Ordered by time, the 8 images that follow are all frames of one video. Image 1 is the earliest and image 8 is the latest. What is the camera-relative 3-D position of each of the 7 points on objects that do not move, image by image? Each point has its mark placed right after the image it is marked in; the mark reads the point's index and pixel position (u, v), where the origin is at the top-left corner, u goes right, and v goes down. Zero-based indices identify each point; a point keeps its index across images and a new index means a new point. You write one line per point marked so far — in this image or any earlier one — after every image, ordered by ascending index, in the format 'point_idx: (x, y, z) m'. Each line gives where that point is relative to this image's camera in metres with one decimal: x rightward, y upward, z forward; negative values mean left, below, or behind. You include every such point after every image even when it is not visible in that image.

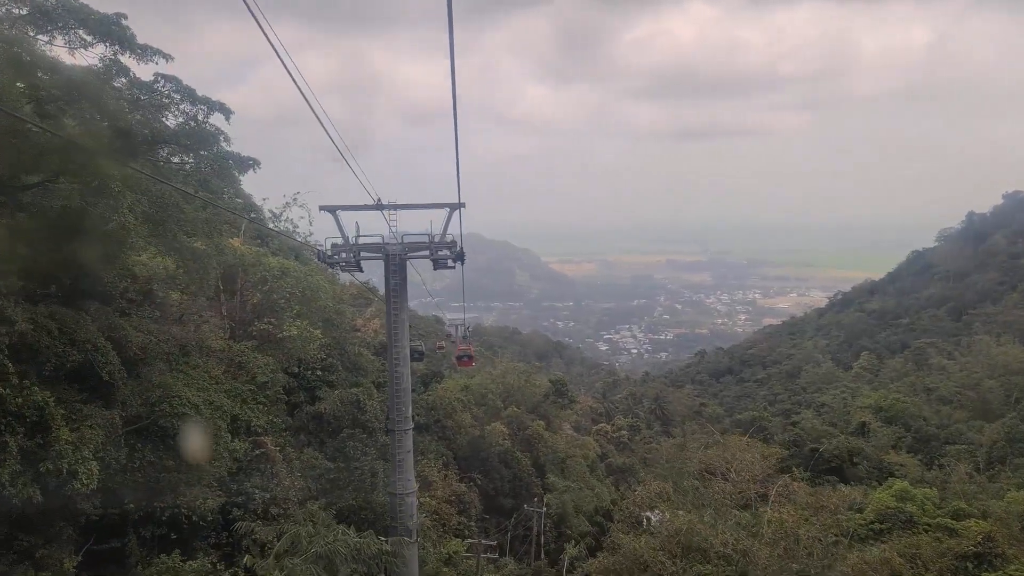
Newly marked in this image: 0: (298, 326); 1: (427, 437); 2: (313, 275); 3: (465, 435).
0: (-4.4, -0.8, +11.2) m
1: (-2.7, -4.9, +17.8) m
2: (-4.8, +0.3, +13.0) m
3: (-1.6, -5.1, +19.0) m
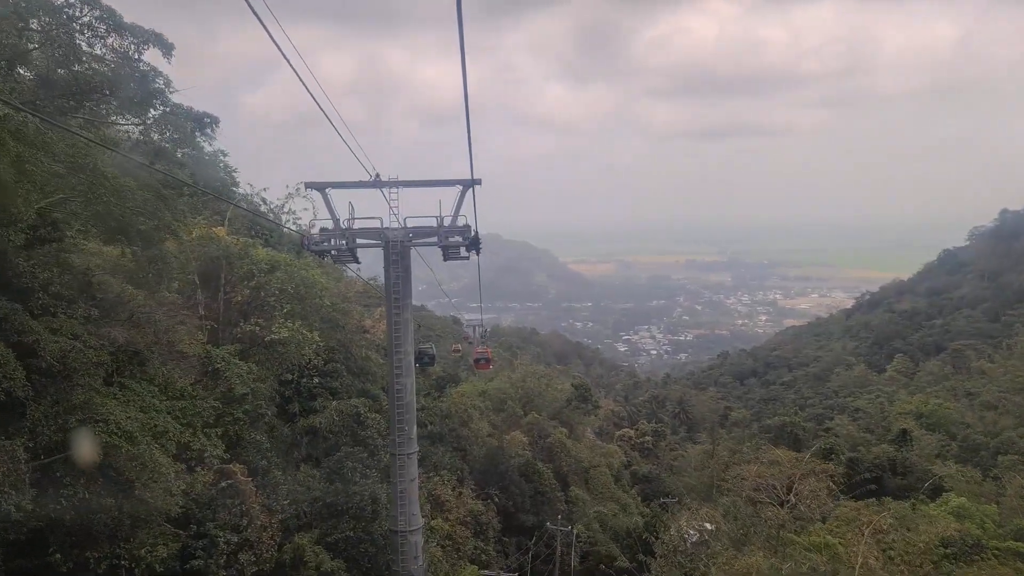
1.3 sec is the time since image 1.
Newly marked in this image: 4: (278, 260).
0: (-4.0, -0.7, +9.8) m
1: (-2.1, -4.8, +16.4) m
2: (-4.3, +0.4, +11.6) m
3: (-1.0, -5.1, +17.5) m
4: (-4.5, +0.5, +10.5) m
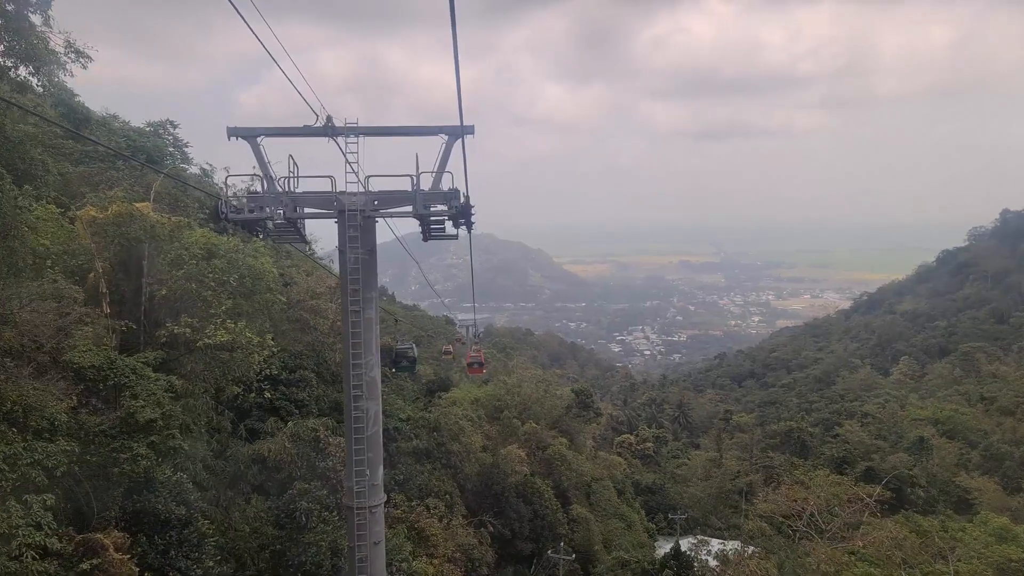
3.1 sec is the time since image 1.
0: (-4.0, -0.6, +7.7) m
1: (-2.2, -4.7, +14.3) m
2: (-4.3, +0.5, +9.5) m
3: (-1.1, -5.0, +15.5) m
4: (-4.5, +0.7, +8.4) m
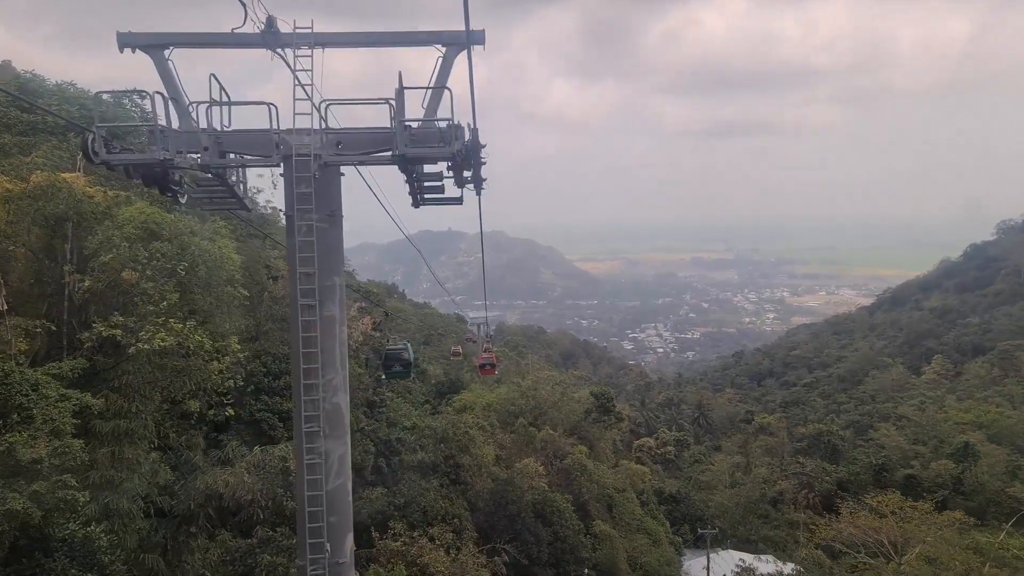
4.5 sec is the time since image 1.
0: (-3.8, -0.5, +6.1) m
1: (-1.8, -4.6, +12.7) m
2: (-4.0, +0.6, +7.9) m
3: (-0.6, -4.8, +13.8) m
4: (-4.2, +0.8, +6.8) m
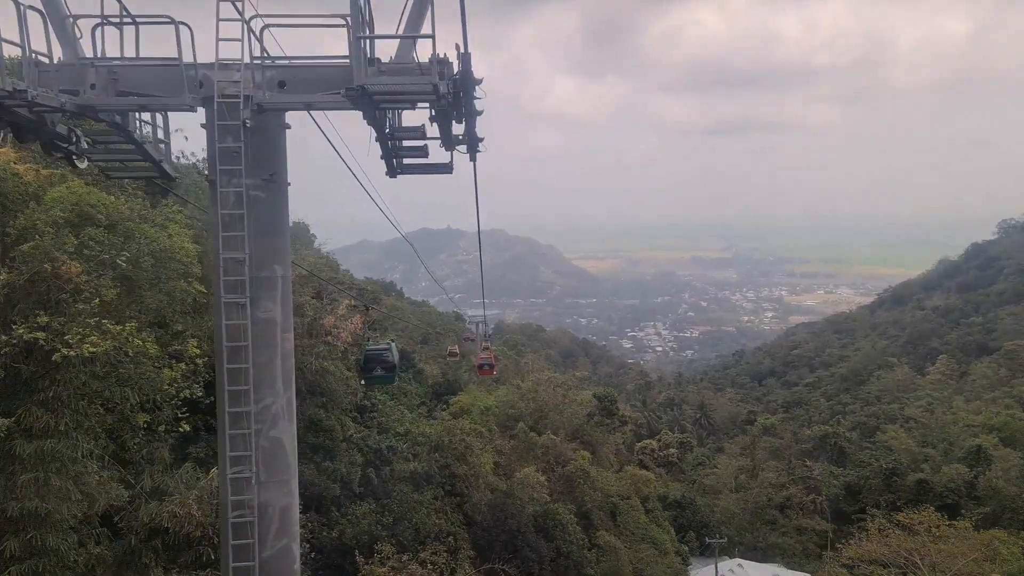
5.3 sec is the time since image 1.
0: (-3.7, -0.4, +5.1) m
1: (-1.8, -4.5, +11.7) m
2: (-4.0, +0.7, +6.9) m
3: (-0.6, -4.8, +12.9) m
4: (-4.2, +0.8, +5.8) m
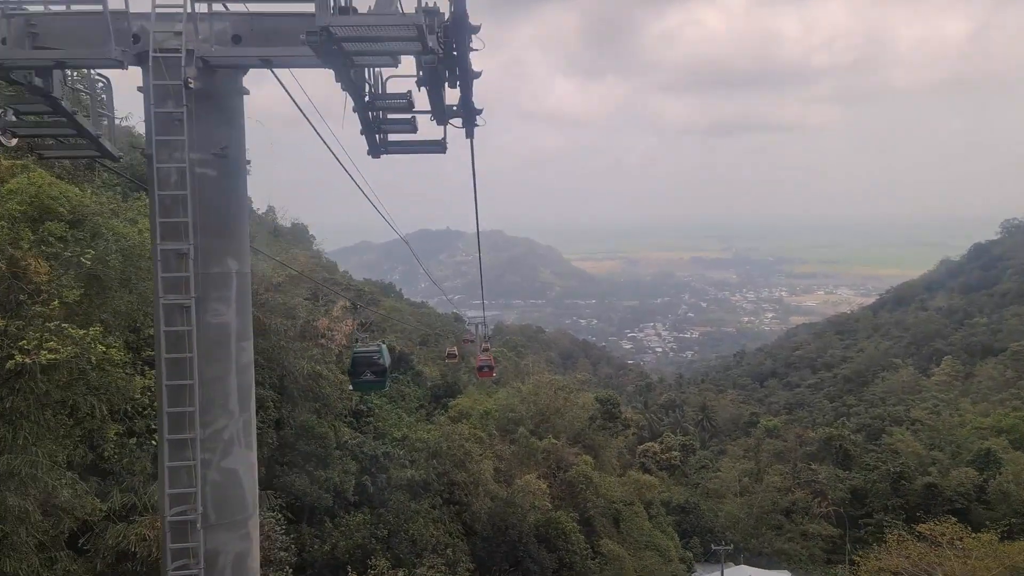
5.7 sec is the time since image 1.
0: (-3.7, -0.4, +4.6) m
1: (-1.8, -4.5, +11.2) m
2: (-4.0, +0.7, +6.4) m
3: (-0.6, -4.8, +12.4) m
4: (-4.2, +0.8, +5.3) m
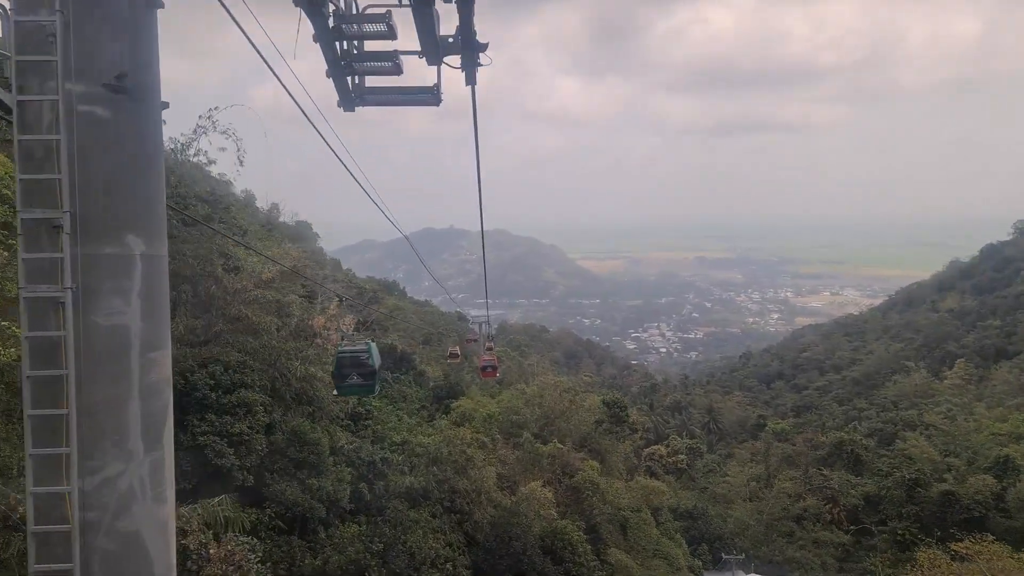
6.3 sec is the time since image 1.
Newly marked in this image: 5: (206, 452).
0: (-3.7, -0.4, +4.0) m
1: (-1.7, -4.4, +10.6) m
2: (-3.9, +0.7, +5.8) m
3: (-0.5, -4.7, +11.8) m
4: (-4.1, +0.9, +4.7) m
5: (-4.3, -2.3, +7.7) m
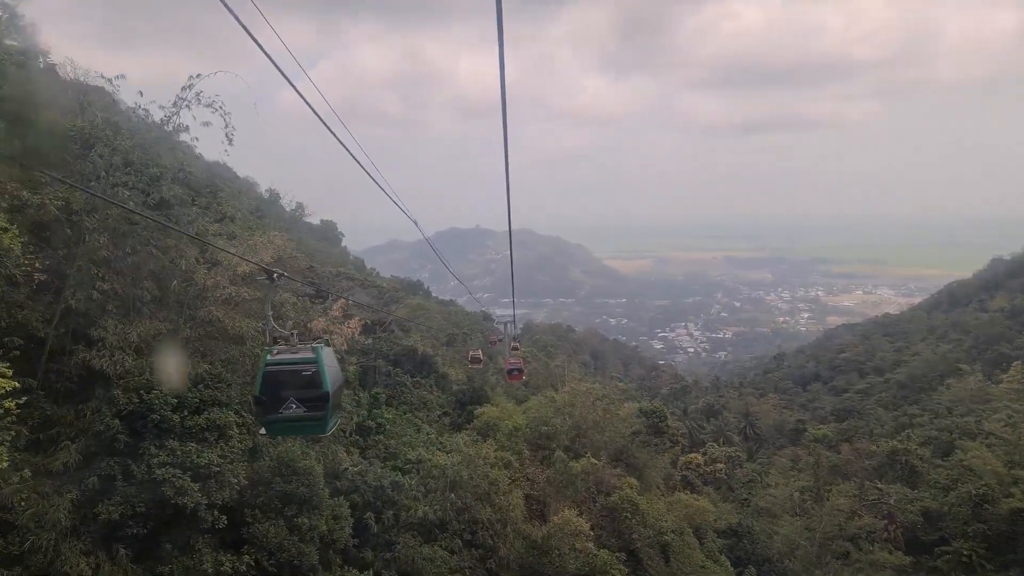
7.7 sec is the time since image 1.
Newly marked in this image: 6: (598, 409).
0: (-3.4, -0.3, +2.5) m
1: (-1.2, -4.4, +9.0) m
2: (-3.6, +0.8, +4.3) m
3: (0.0, -4.7, +10.1) m
4: (-3.9, +0.9, +3.2) m
5: (-4.0, -2.3, +6.2) m
6: (+2.8, -3.9, +17.4) m
